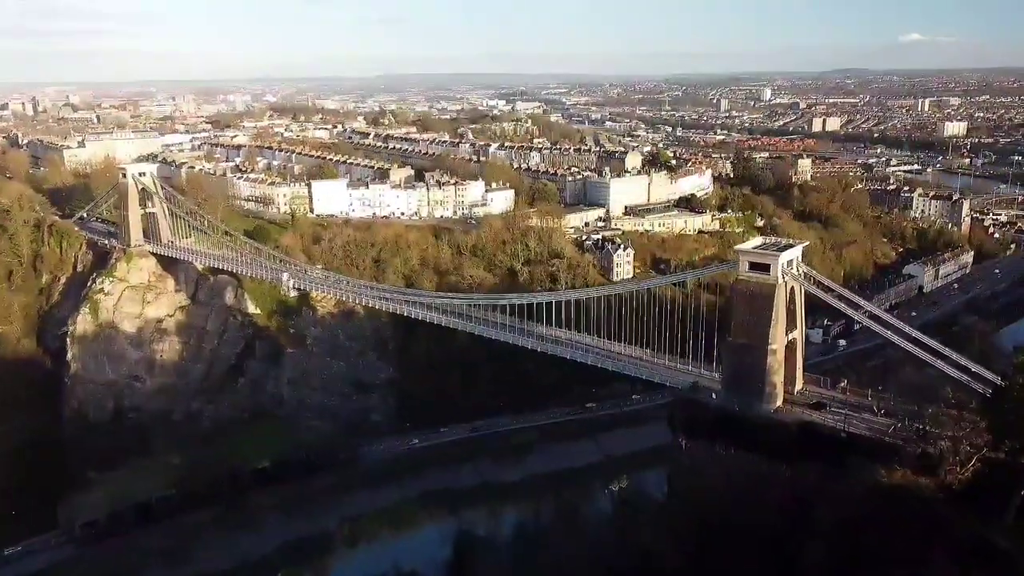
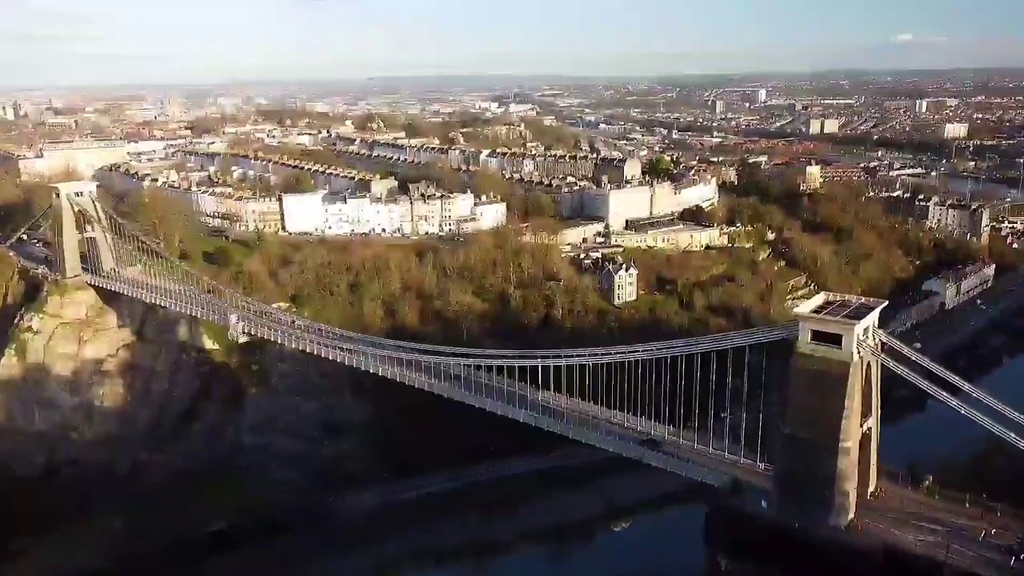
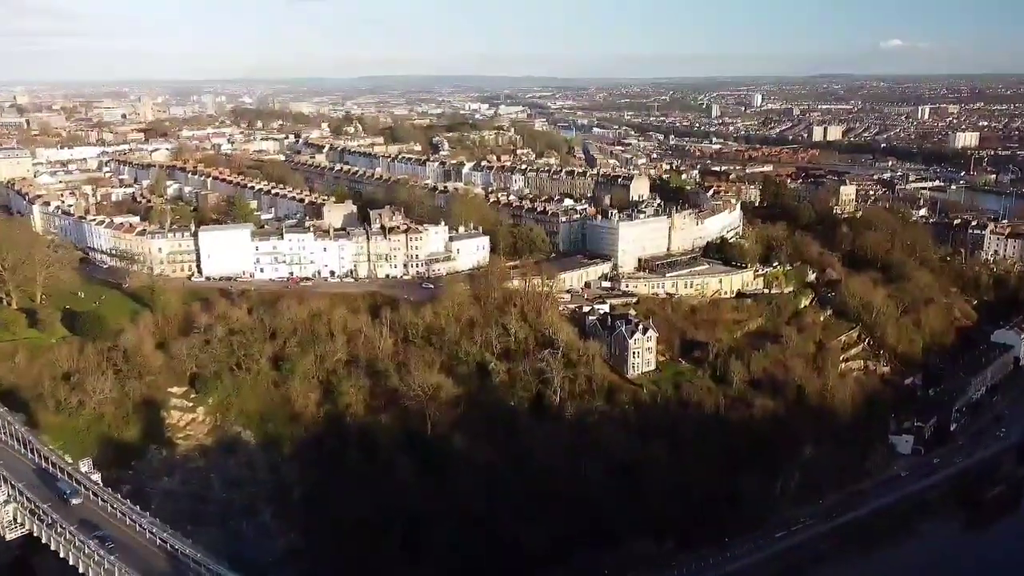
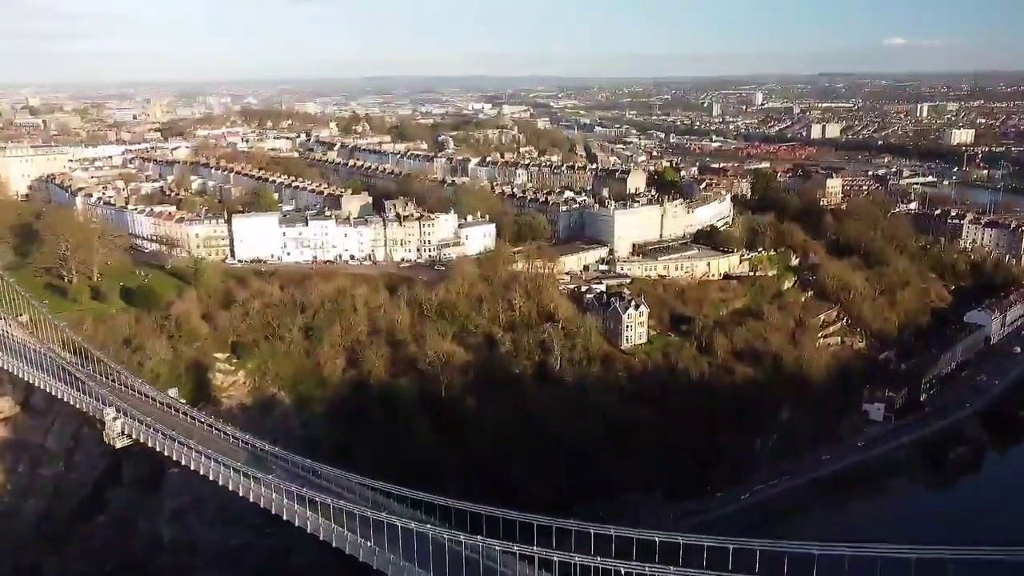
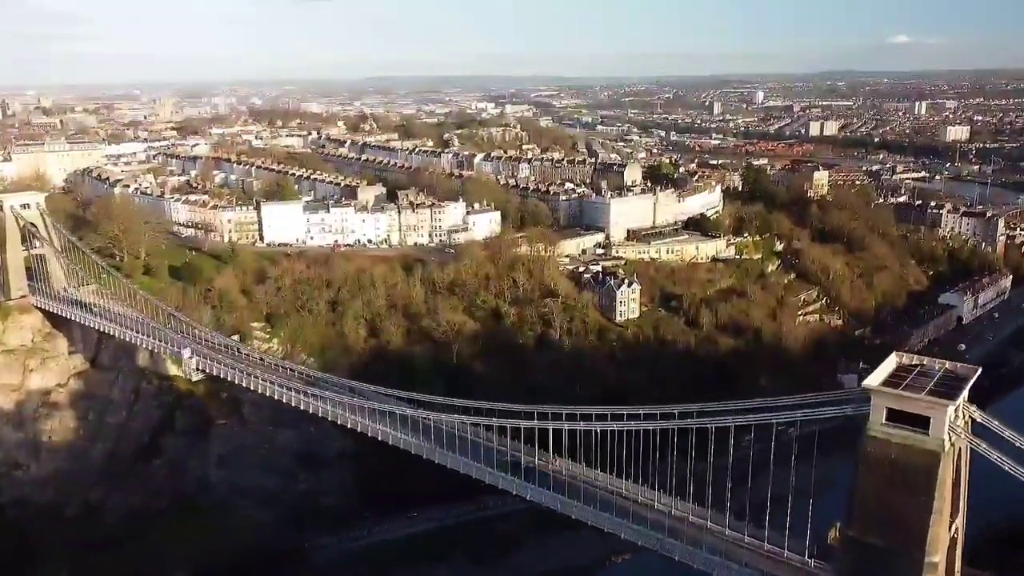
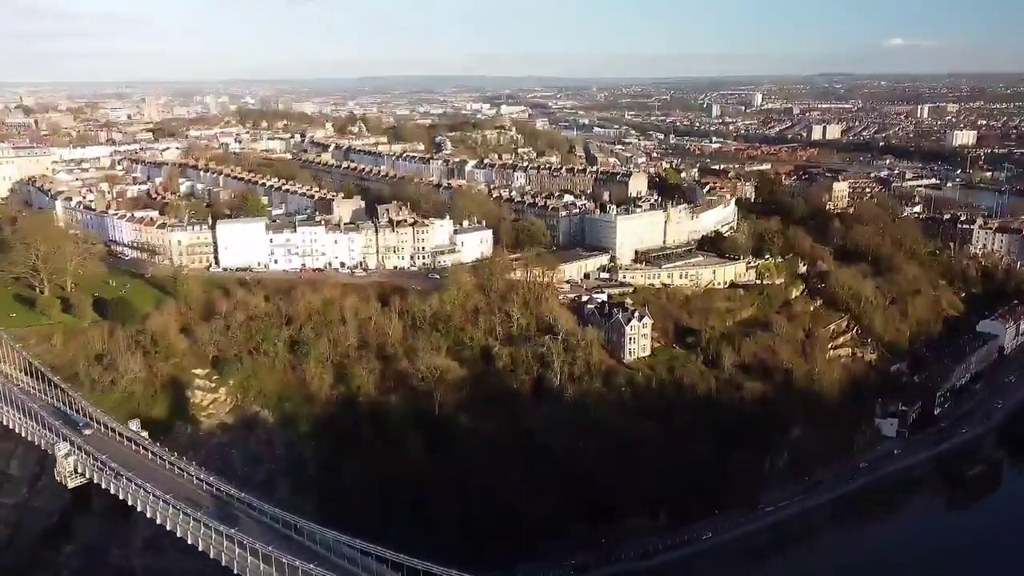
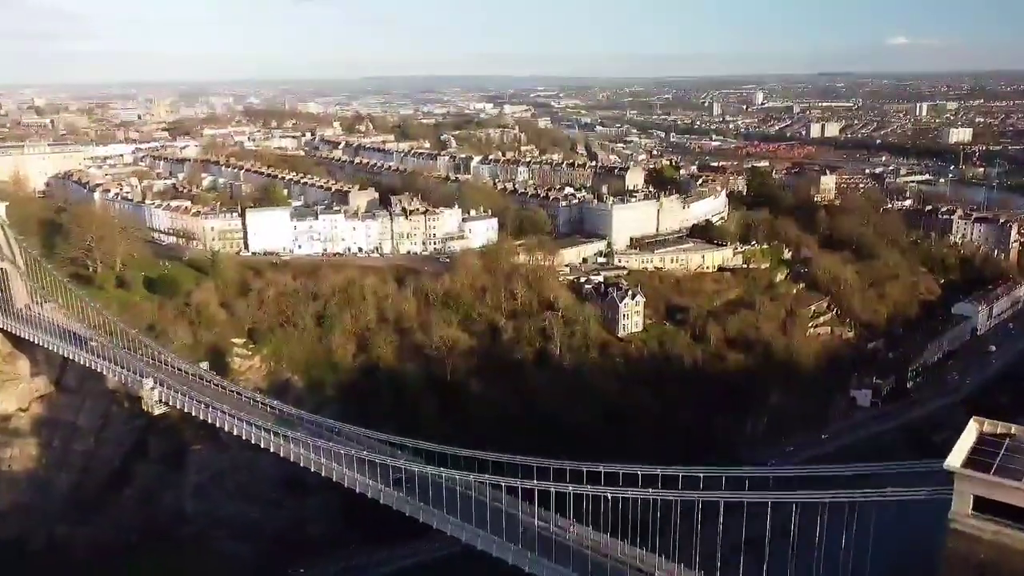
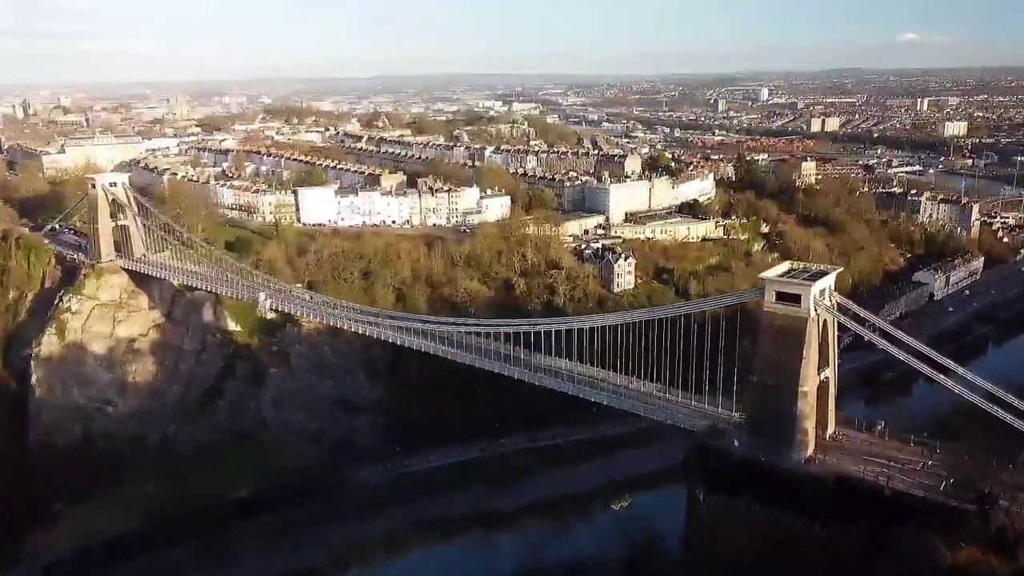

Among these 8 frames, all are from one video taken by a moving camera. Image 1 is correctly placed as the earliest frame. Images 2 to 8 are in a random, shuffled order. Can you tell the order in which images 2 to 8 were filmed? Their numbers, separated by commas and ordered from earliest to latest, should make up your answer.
8, 2, 5, 7, 4, 6, 3
